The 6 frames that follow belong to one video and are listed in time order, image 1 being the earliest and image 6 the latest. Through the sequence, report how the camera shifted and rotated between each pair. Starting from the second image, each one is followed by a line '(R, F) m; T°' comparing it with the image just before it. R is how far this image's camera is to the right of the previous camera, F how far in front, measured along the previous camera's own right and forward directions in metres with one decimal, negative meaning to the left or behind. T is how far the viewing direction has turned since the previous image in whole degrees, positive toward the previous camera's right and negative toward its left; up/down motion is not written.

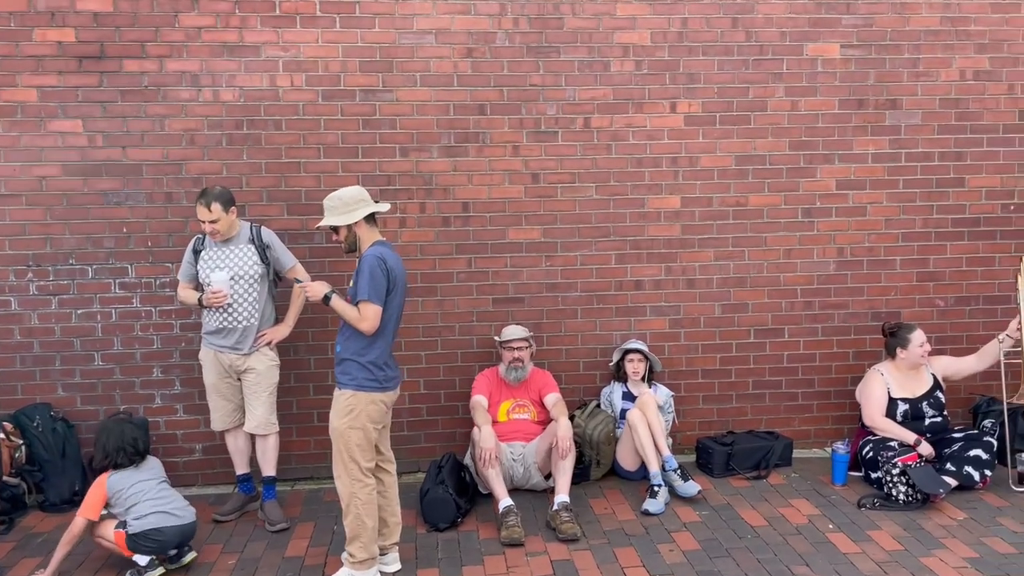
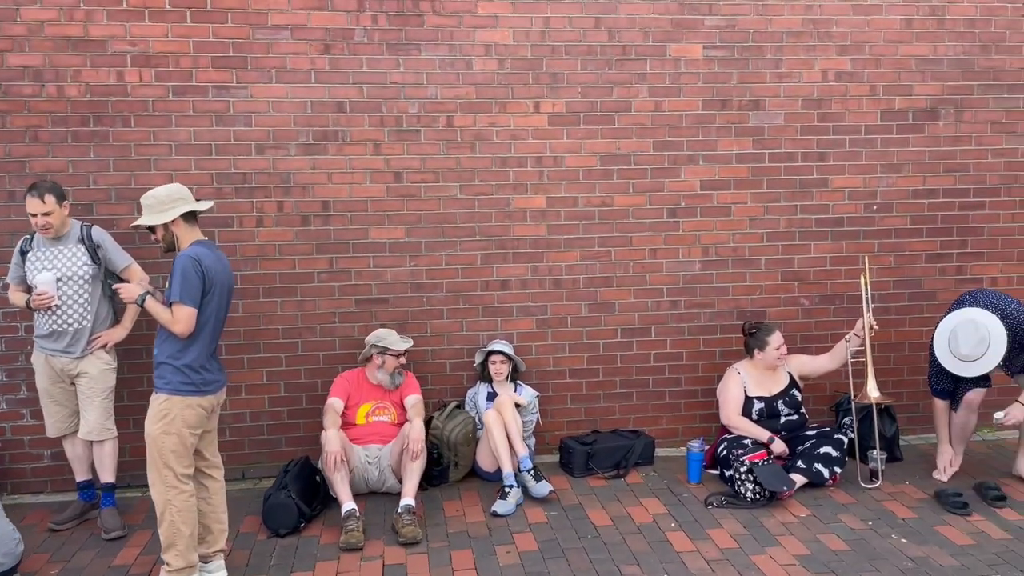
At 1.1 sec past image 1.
(+0.5, 0.0) m; +3°
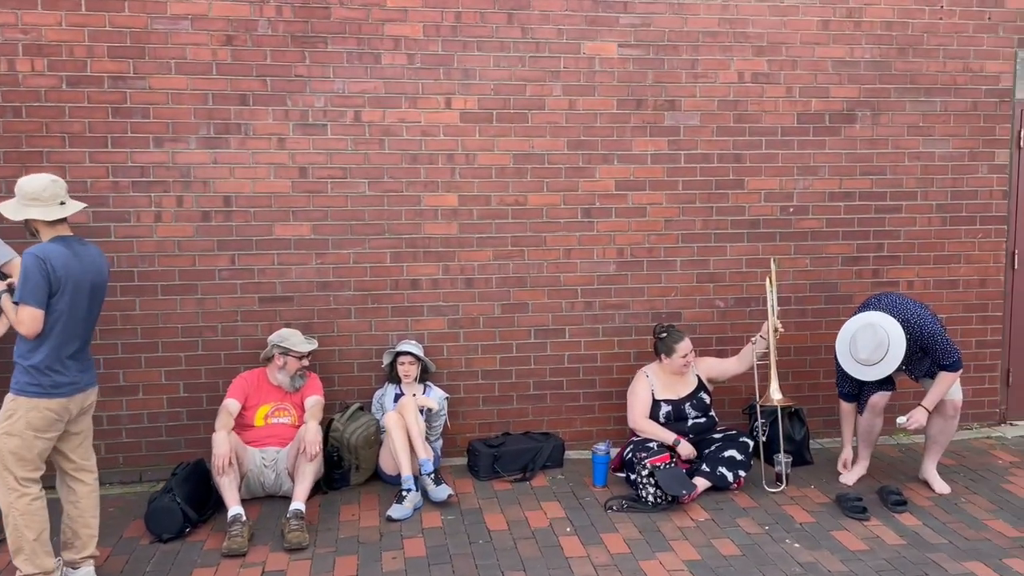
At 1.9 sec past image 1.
(+0.4, +0.1) m; +2°
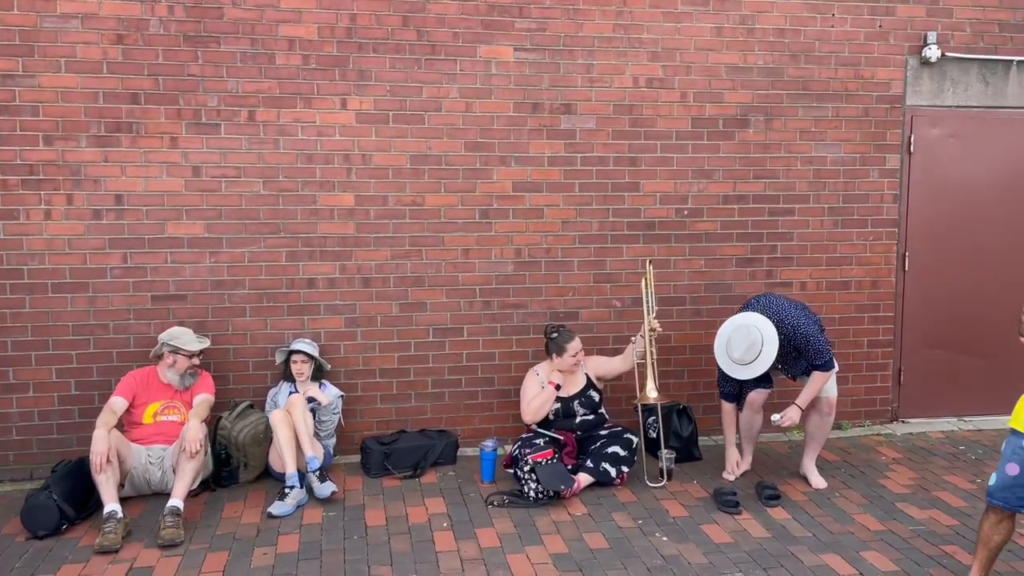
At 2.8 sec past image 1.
(+0.4, -0.1) m; +2°
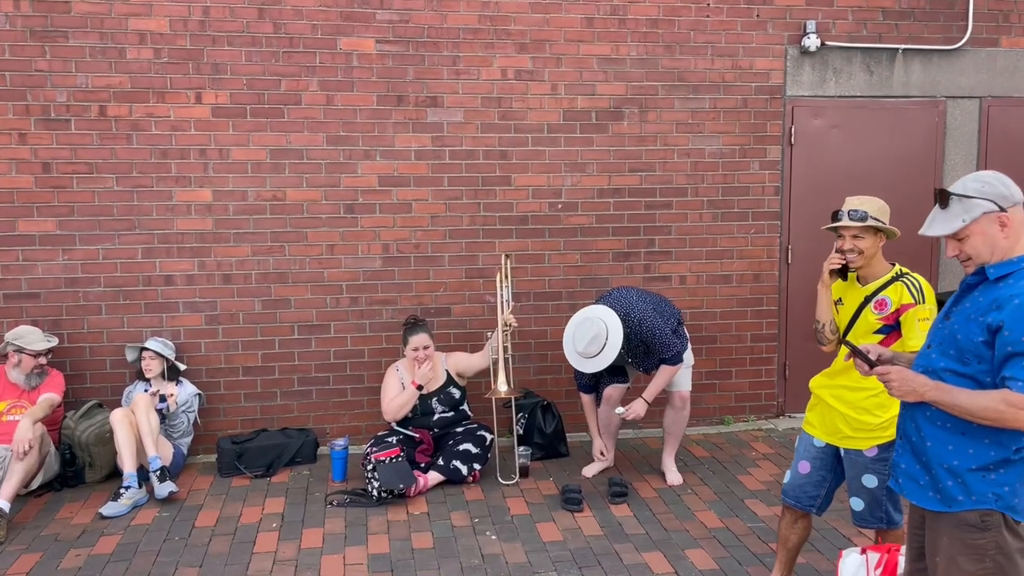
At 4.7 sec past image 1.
(+0.8, +0.1) m; 0°
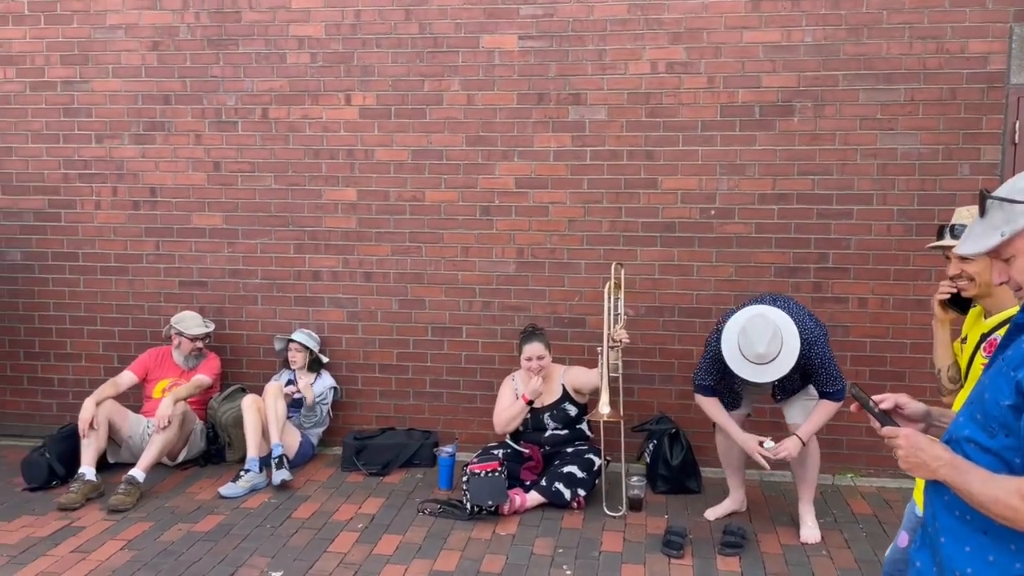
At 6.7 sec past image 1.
(+0.7, +0.4) m; -18°
